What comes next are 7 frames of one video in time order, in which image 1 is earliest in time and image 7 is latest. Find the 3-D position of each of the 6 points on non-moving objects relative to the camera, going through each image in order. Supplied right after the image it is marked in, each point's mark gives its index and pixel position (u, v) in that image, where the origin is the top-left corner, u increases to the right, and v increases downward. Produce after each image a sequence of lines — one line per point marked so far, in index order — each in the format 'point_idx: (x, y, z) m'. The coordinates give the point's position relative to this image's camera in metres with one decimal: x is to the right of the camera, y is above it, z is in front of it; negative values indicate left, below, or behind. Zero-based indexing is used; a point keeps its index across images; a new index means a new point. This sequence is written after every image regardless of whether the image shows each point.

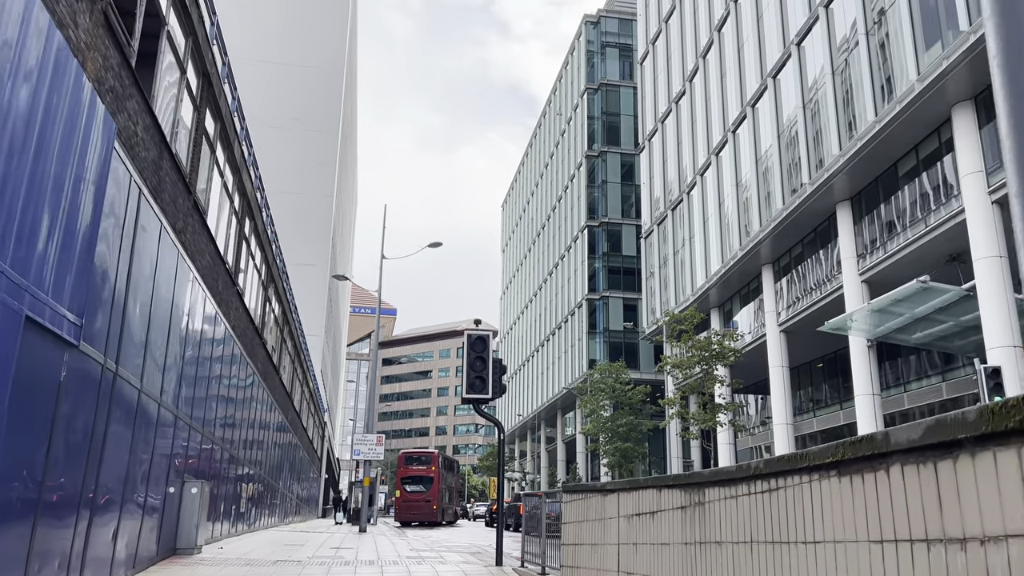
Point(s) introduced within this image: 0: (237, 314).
0: (-4.9, -0.4, +14.2) m
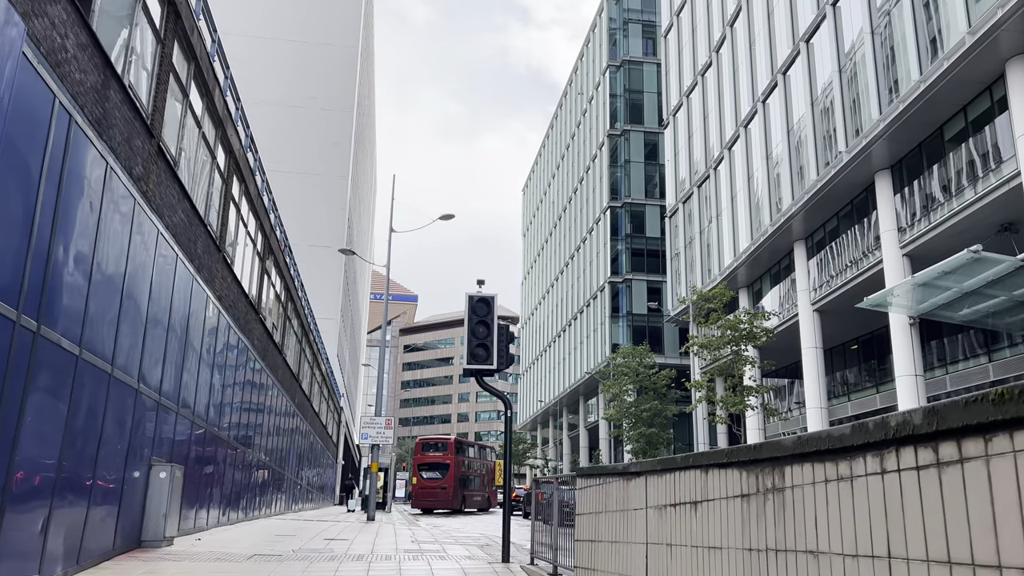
0: (-4.7, +0.1, +13.0) m
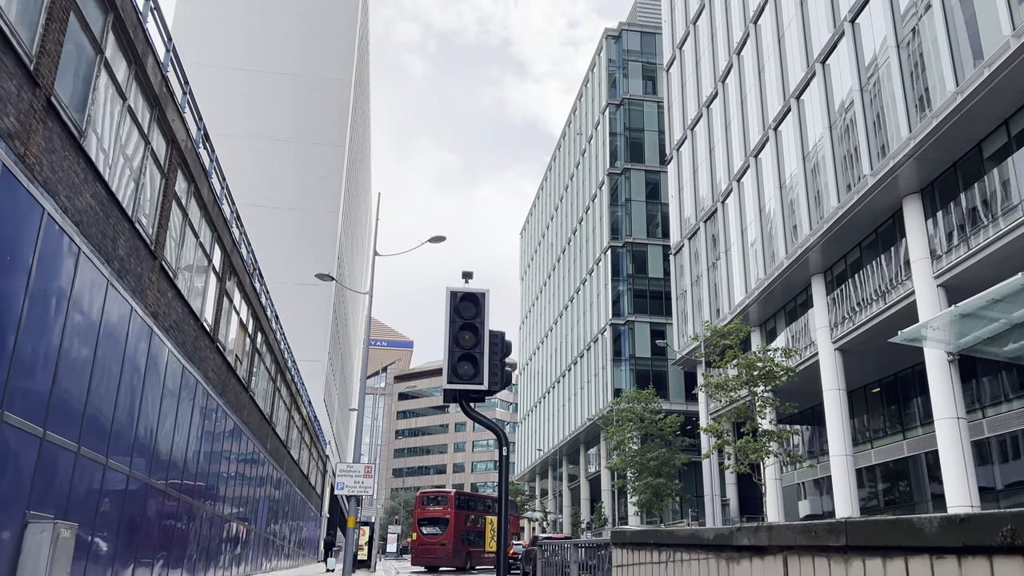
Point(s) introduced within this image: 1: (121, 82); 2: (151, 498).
0: (-4.7, -0.1, +10.8) m
1: (-4.3, +2.2, +8.9) m
2: (-4.9, -2.9, +11.1) m
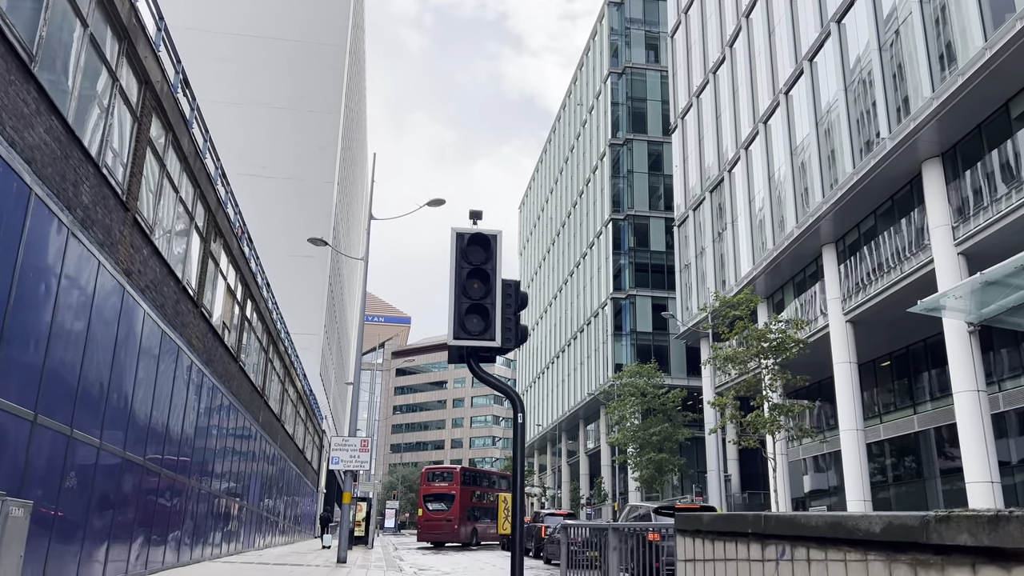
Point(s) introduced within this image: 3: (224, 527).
0: (-4.6, +0.4, +9.9) m
1: (-4.2, +2.7, +7.9) m
2: (-4.8, -2.3, +10.2) m
3: (-6.5, -5.4, +18.3) m
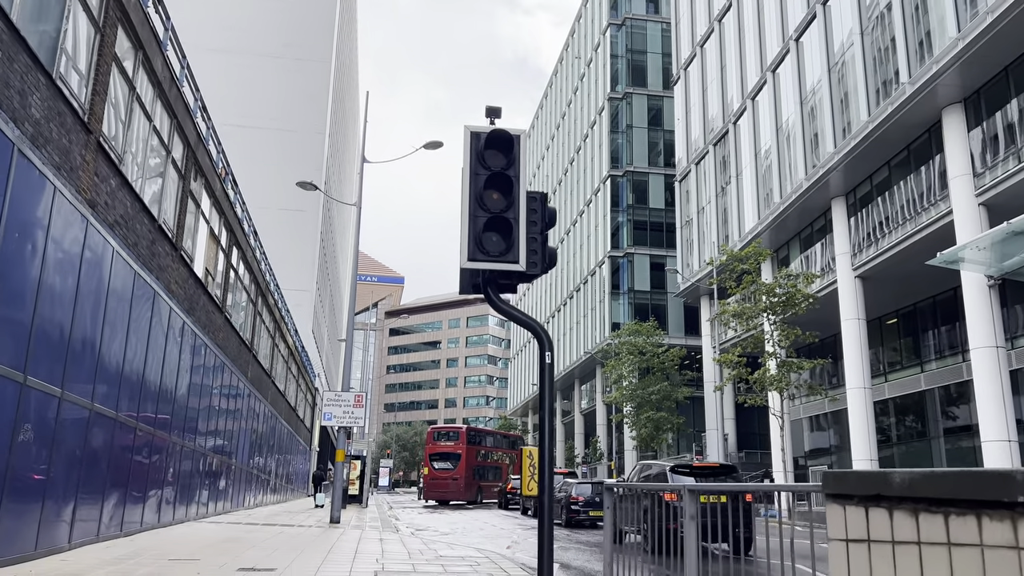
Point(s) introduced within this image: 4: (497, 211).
0: (-4.5, +1.1, +8.8) m
1: (-4.0, +3.3, +6.8) m
2: (-4.7, -1.6, +9.3) m
3: (-6.5, -4.2, +17.5) m
4: (-0.1, +0.4, +4.5) m
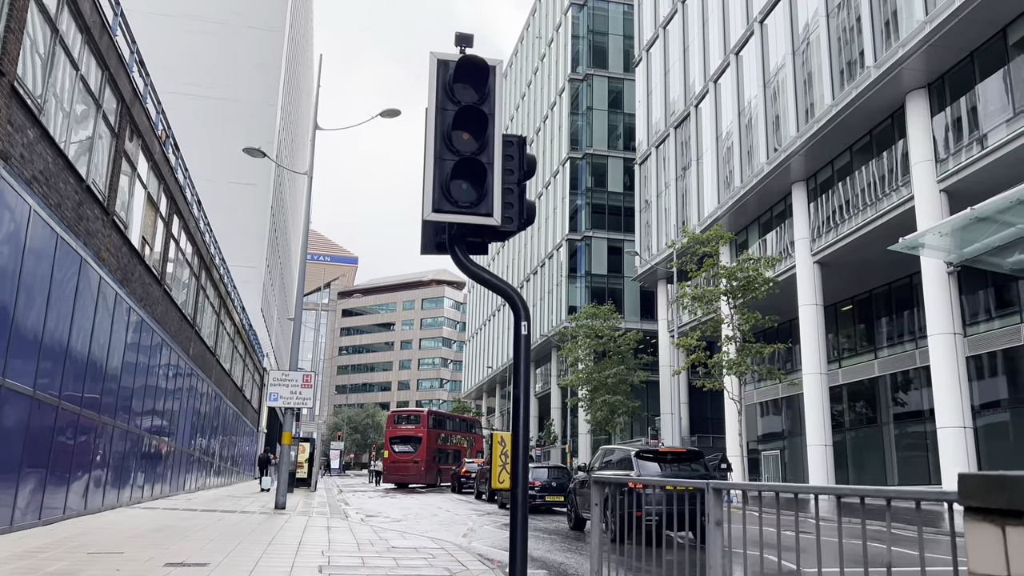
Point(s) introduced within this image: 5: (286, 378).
0: (-4.8, +1.5, +7.9) m
1: (-4.2, +3.7, +5.8) m
2: (-5.2, -1.2, +8.4) m
3: (-7.4, -3.7, +16.5) m
4: (-0.2, +0.6, +3.9) m
5: (-5.5, -2.3, +20.0) m
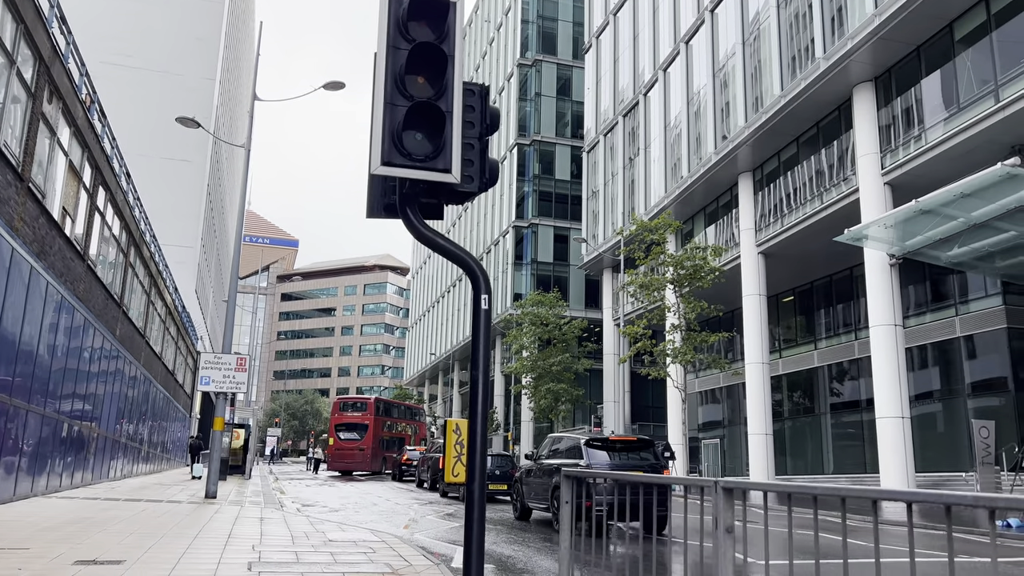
0: (-5.3, +1.8, +7.1) m
1: (-4.5, +3.9, +5.0) m
2: (-5.7, -0.9, +7.6) m
3: (-8.5, -3.2, +15.6) m
4: (-0.4, +0.8, +3.4) m
5: (-6.9, -1.8, +19.2) m
